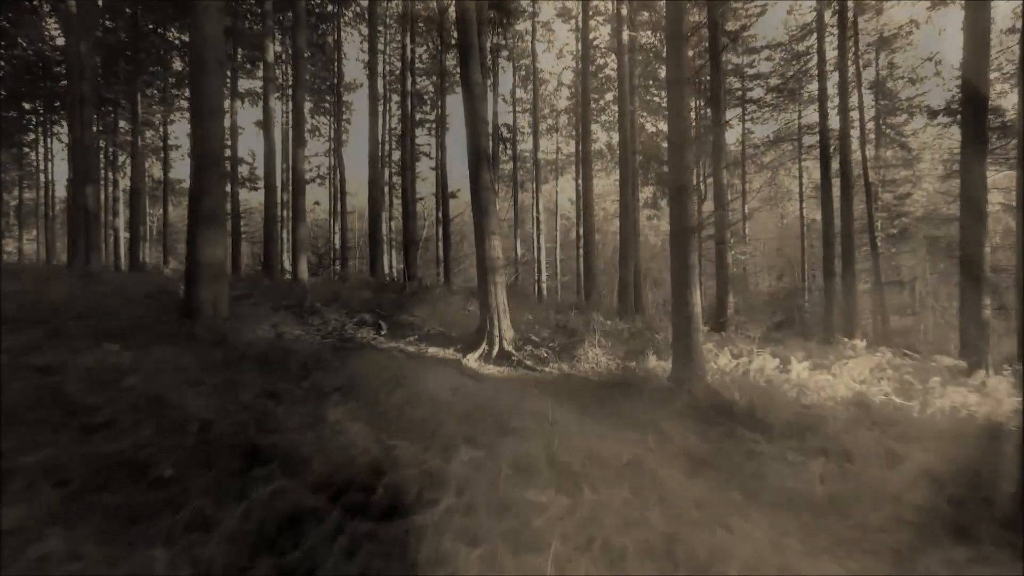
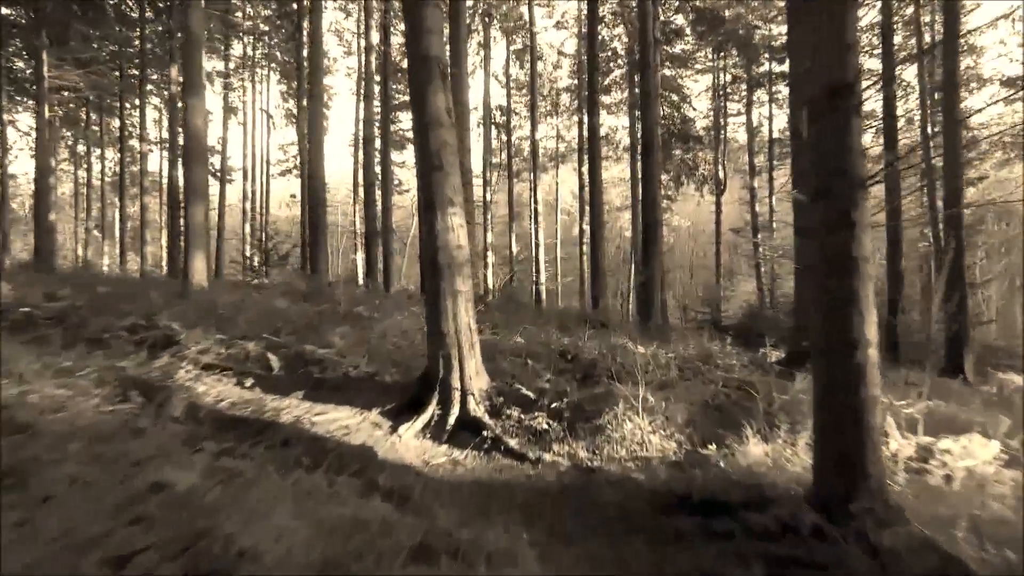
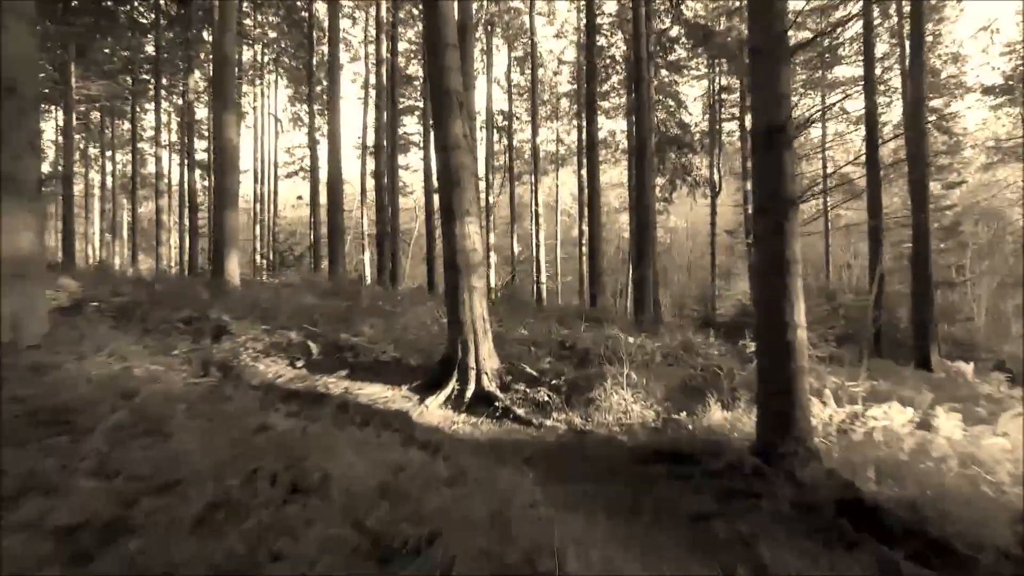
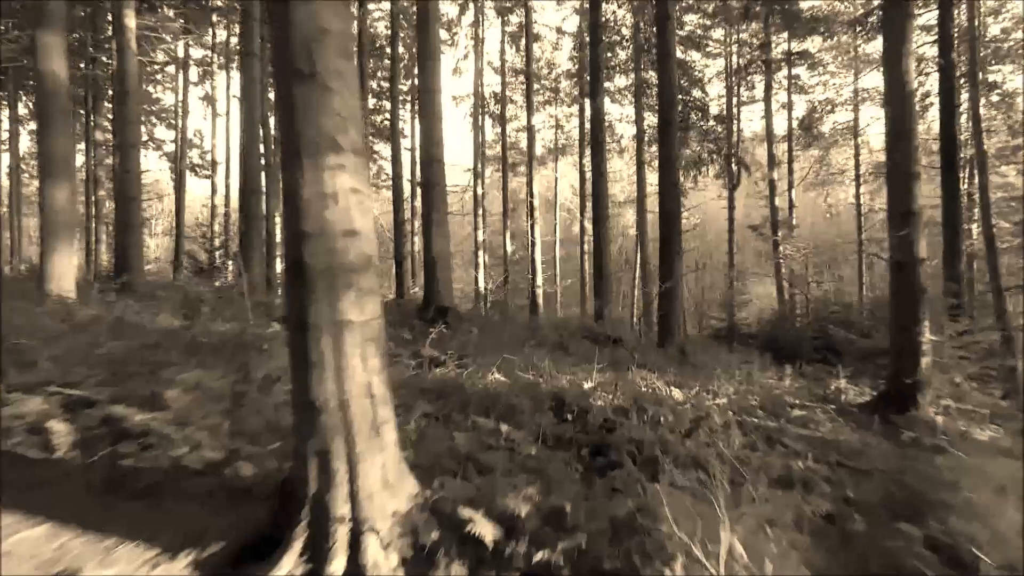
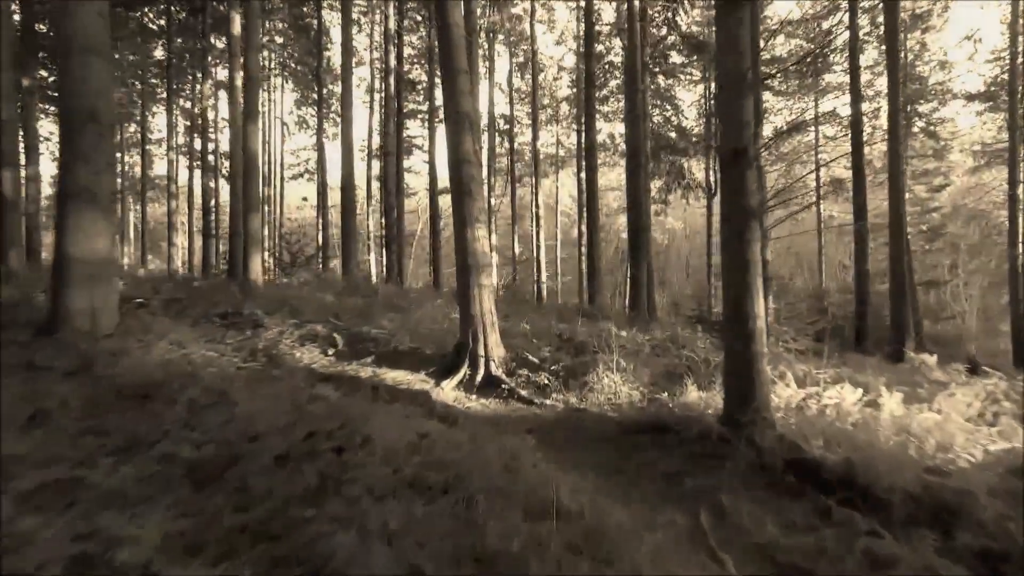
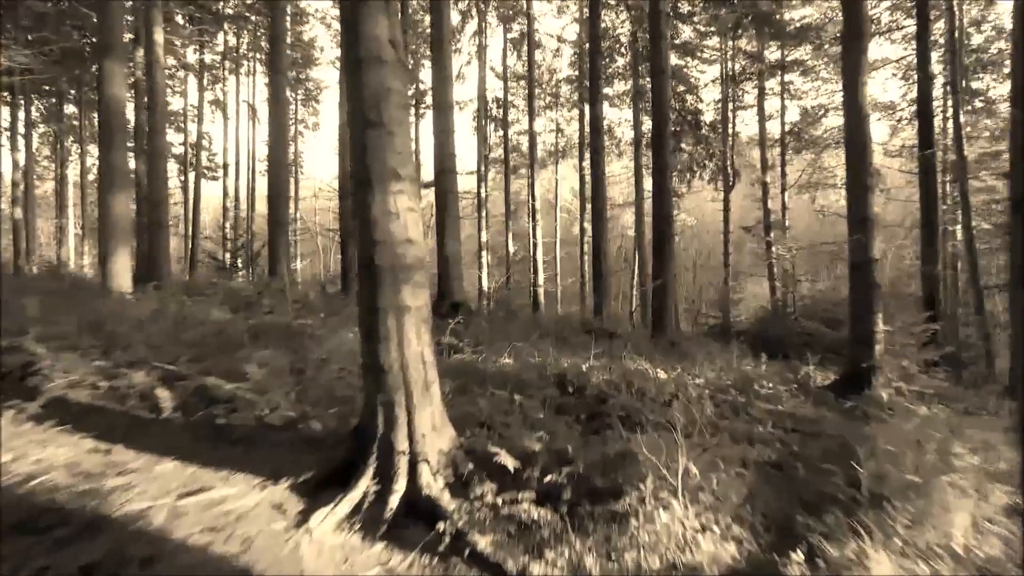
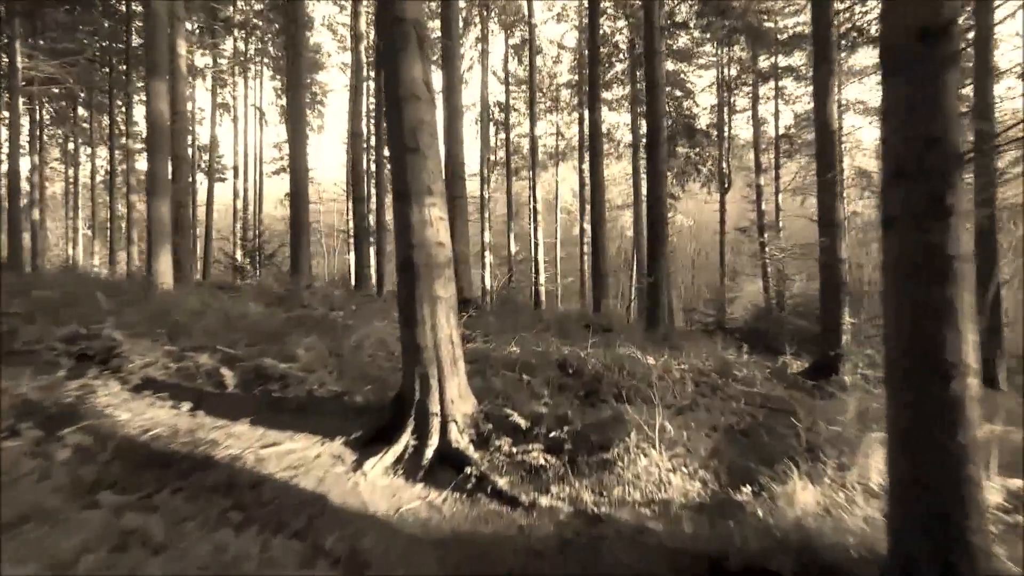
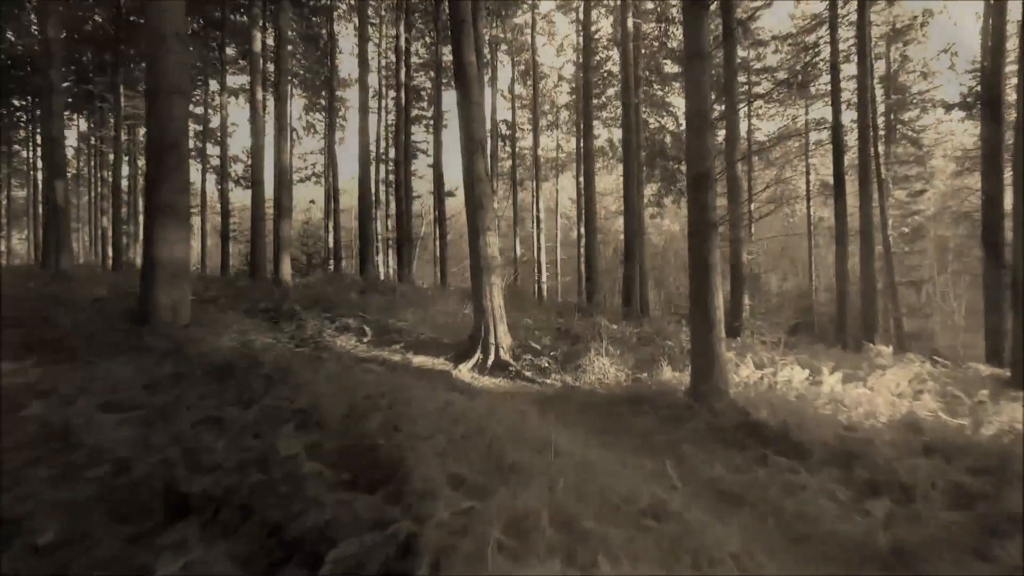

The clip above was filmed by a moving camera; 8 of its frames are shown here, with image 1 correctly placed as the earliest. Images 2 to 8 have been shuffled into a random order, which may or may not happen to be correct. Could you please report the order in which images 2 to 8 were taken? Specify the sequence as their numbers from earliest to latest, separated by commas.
8, 5, 3, 2, 7, 6, 4
